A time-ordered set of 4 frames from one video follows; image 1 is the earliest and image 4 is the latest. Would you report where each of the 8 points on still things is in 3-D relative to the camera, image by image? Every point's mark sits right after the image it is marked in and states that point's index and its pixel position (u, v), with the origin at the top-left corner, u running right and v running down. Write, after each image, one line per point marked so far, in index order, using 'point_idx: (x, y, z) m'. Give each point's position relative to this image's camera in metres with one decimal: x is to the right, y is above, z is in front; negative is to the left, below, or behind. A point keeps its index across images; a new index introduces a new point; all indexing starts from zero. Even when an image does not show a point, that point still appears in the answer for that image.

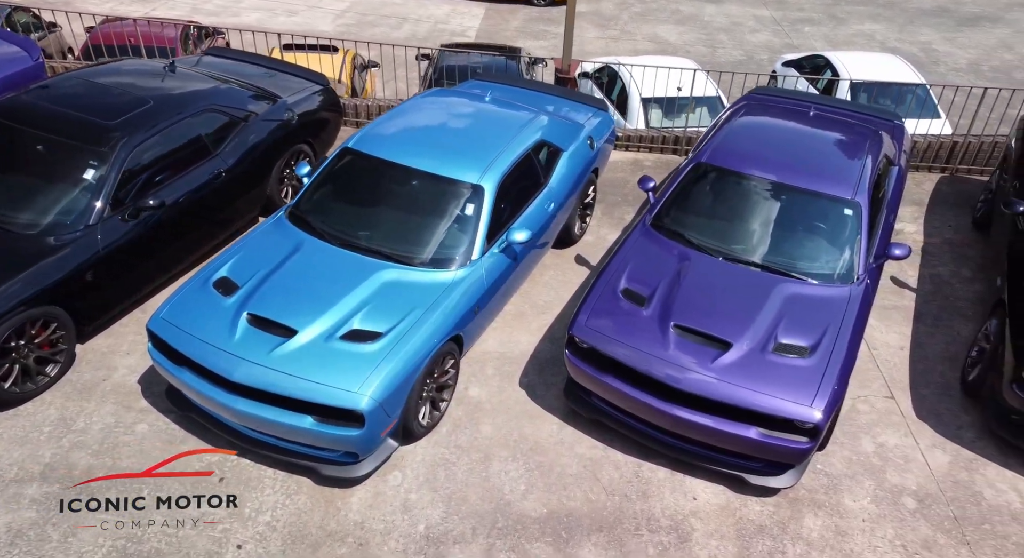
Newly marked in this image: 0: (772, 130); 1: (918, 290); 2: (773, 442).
0: (+2.3, +1.3, +6.0) m
1: (+3.9, -0.1, +6.5) m
2: (+1.6, -1.0, +4.1) m
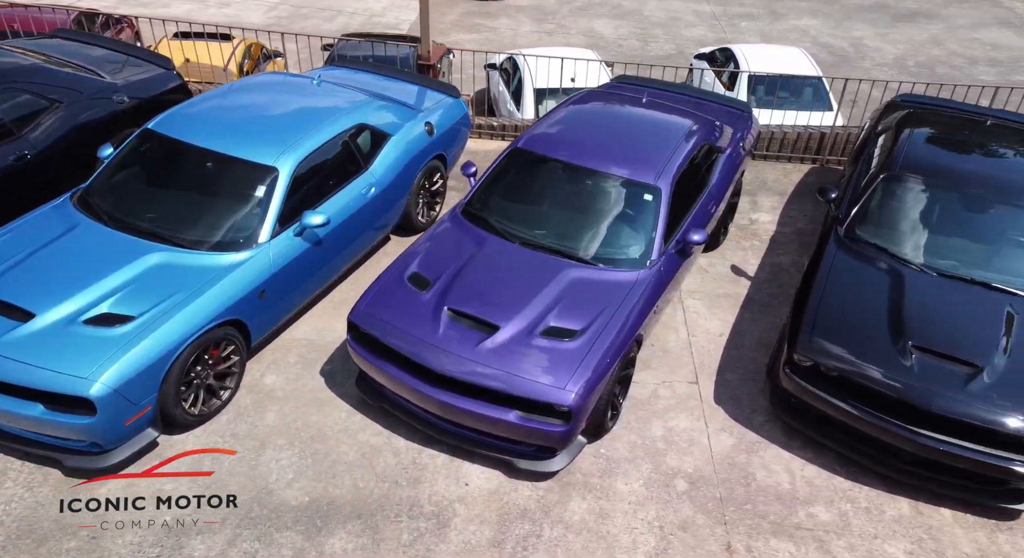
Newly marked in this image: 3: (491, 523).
0: (+0.7, +1.5, +6.0) m
1: (+2.3, 0.0, +6.5) m
2: (+0.1, -0.9, +4.0) m
3: (-0.1, -1.5, +4.1) m
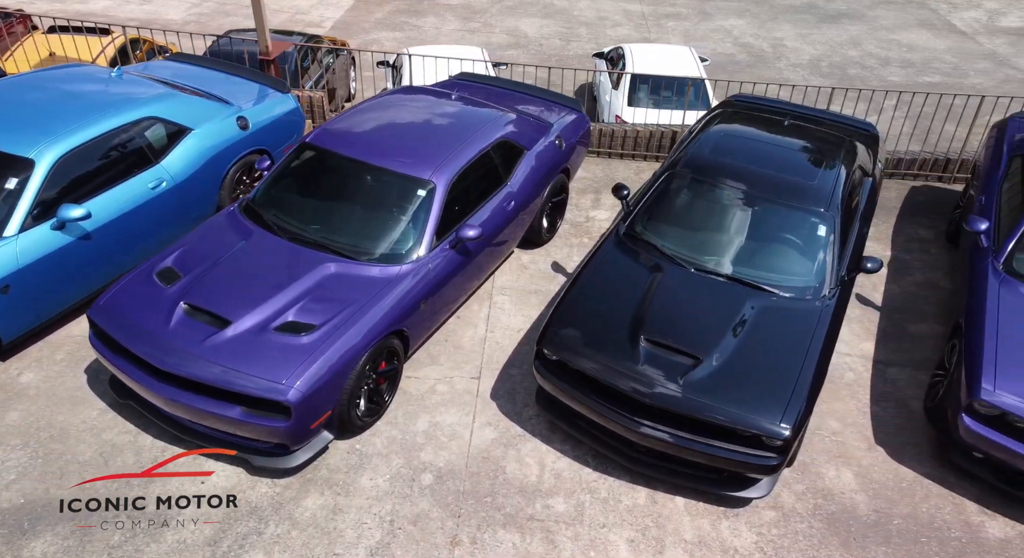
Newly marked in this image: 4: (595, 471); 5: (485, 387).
0: (-1.0, +1.5, +6.0) m
1: (+0.6, +0.1, +6.6) m
2: (-1.5, -0.8, +4.0) m
3: (-1.8, -1.4, +4.0) m
4: (+0.6, -1.3, +4.6) m
5: (-0.2, -0.8, +5.2) m
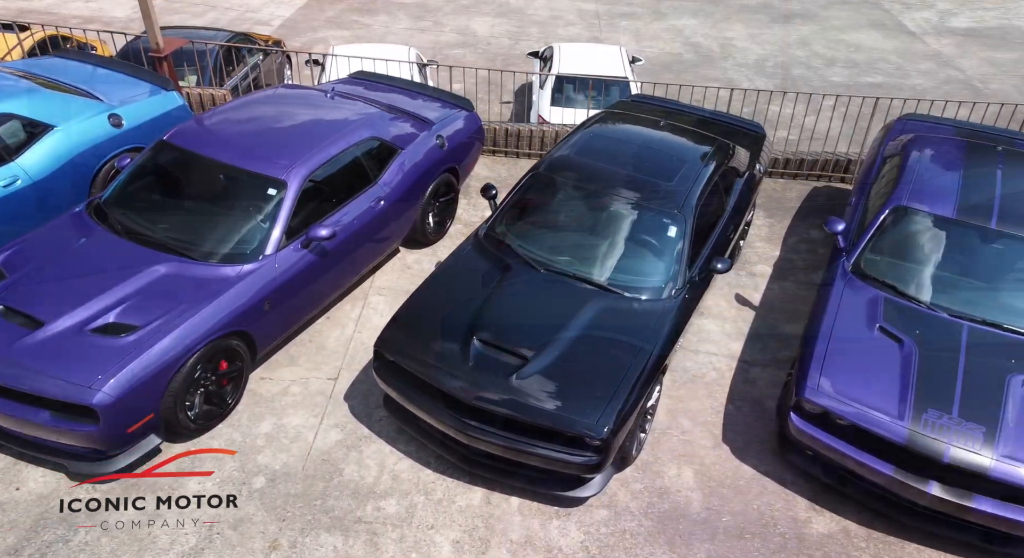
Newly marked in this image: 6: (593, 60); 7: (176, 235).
0: (-2.1, +1.5, +5.9) m
1: (-0.6, +0.1, +6.5) m
2: (-2.6, -0.9, +3.9) m
3: (-2.8, -1.5, +3.9) m
4: (-0.5, -1.3, +4.5) m
5: (-1.3, -0.8, +5.1) m
6: (+1.6, +4.1, +12.6) m
7: (-2.4, +0.3, +4.9) m
